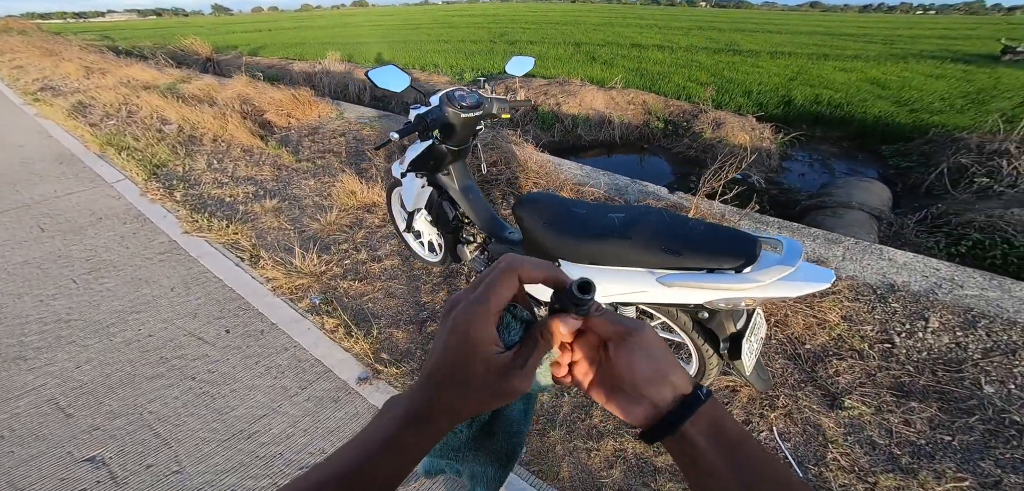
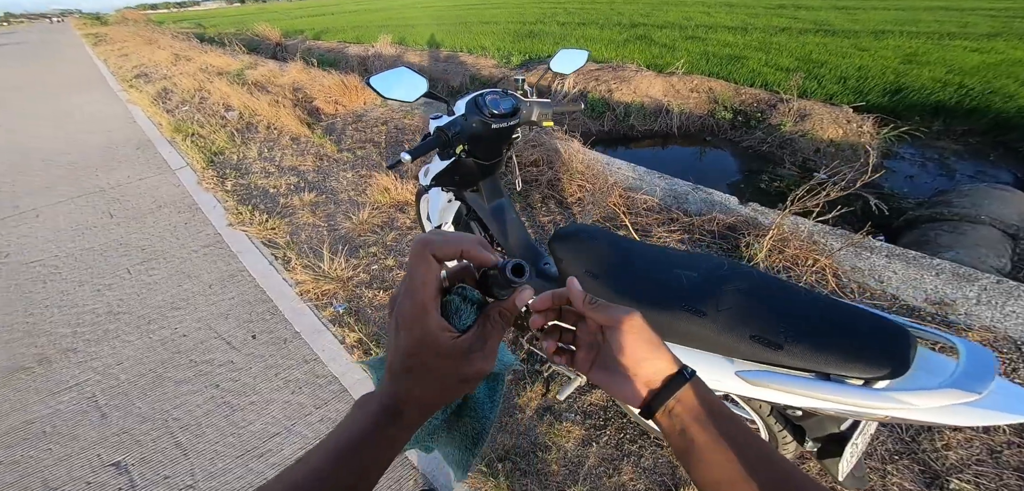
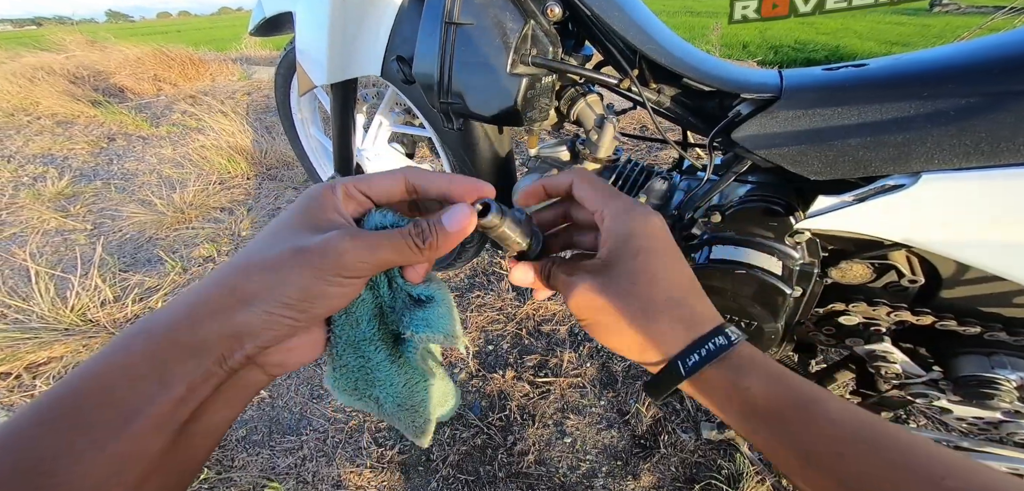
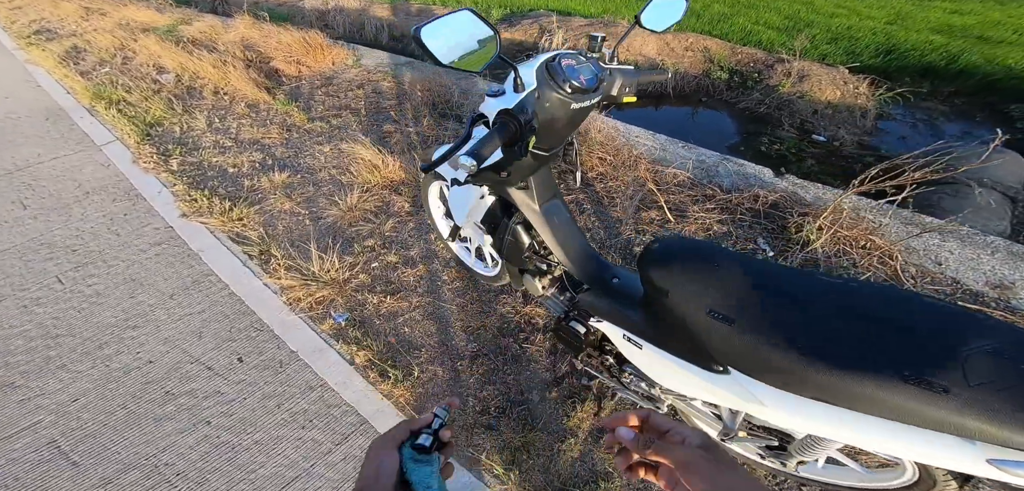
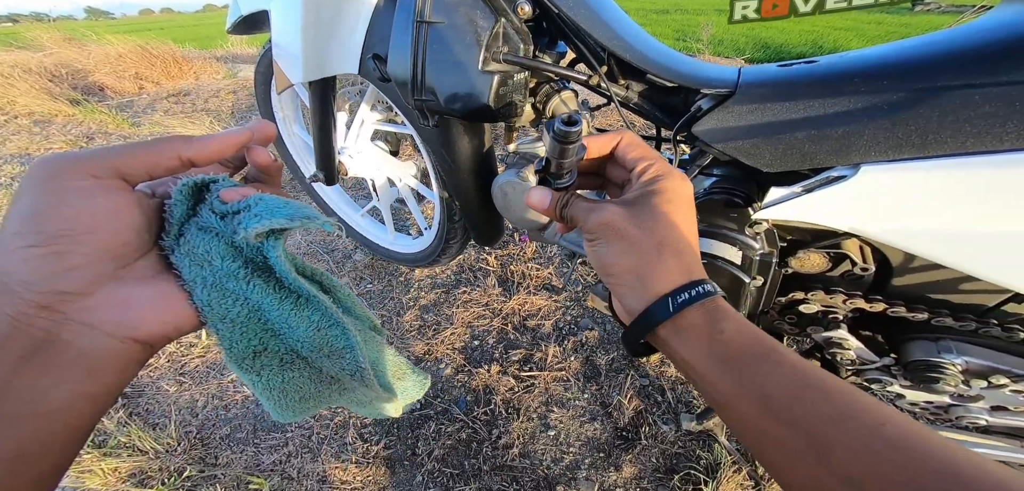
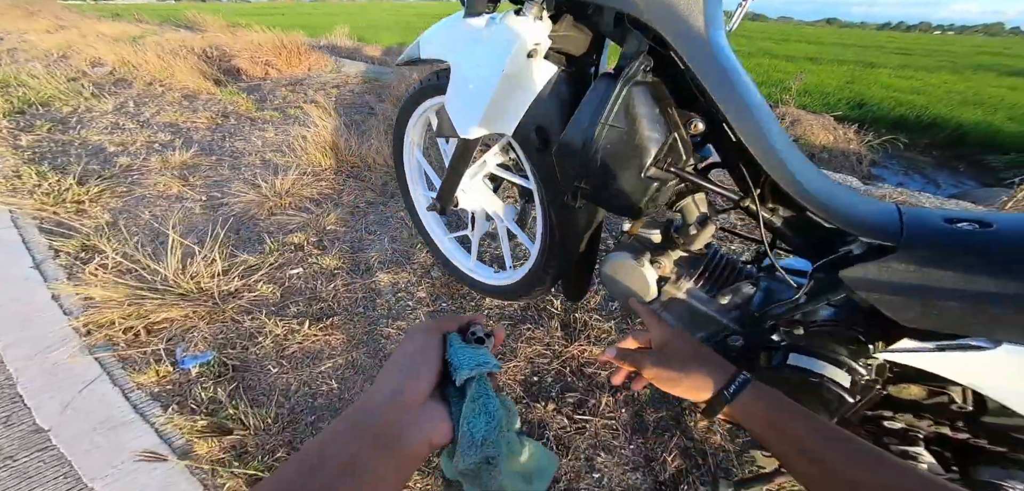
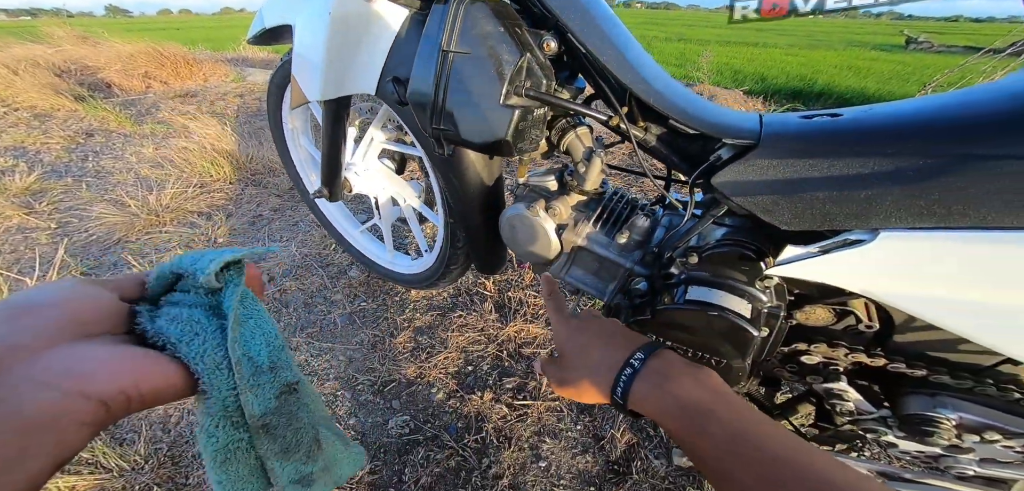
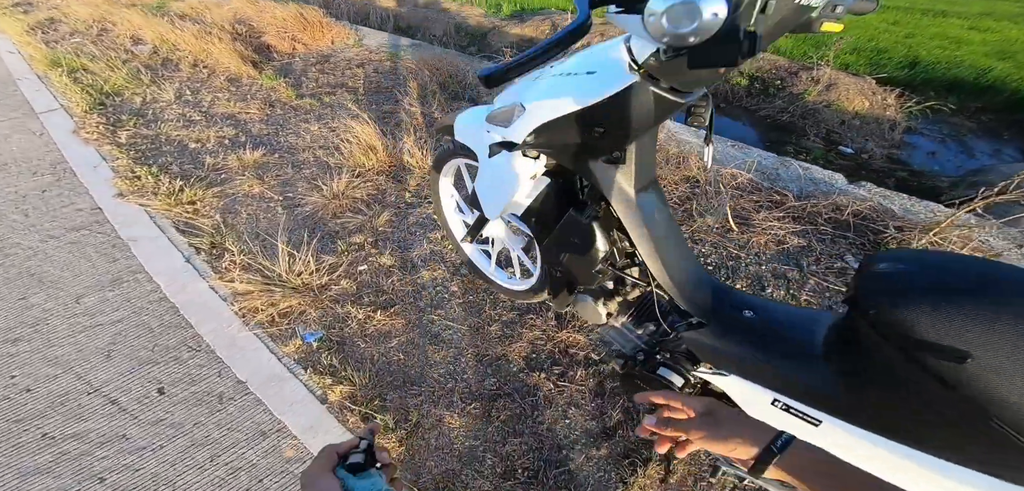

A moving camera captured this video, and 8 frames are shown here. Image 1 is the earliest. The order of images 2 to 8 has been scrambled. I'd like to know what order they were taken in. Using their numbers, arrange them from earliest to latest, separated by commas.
2, 4, 8, 6, 7, 3, 5
